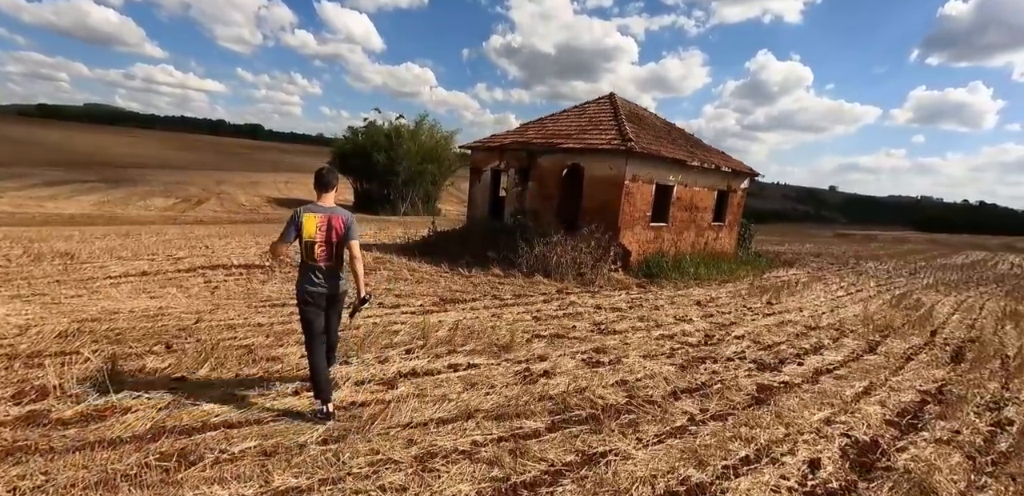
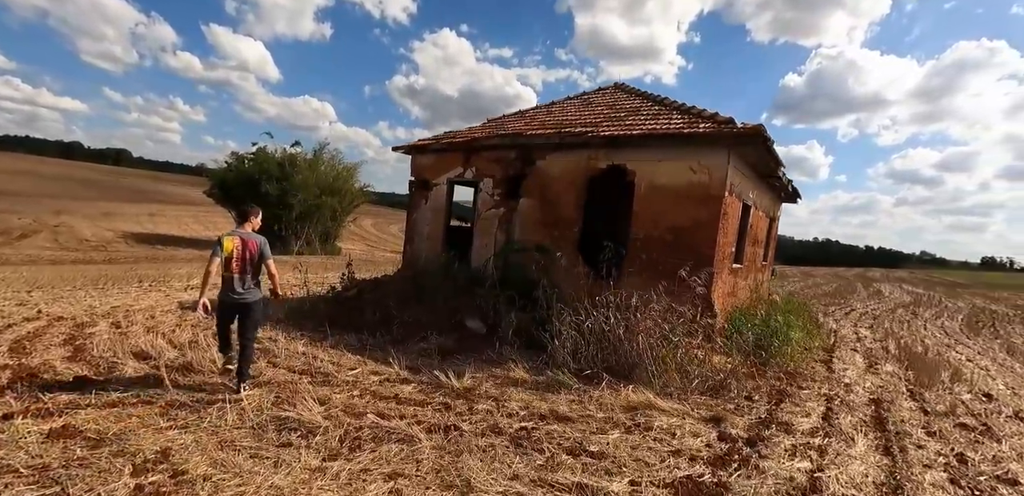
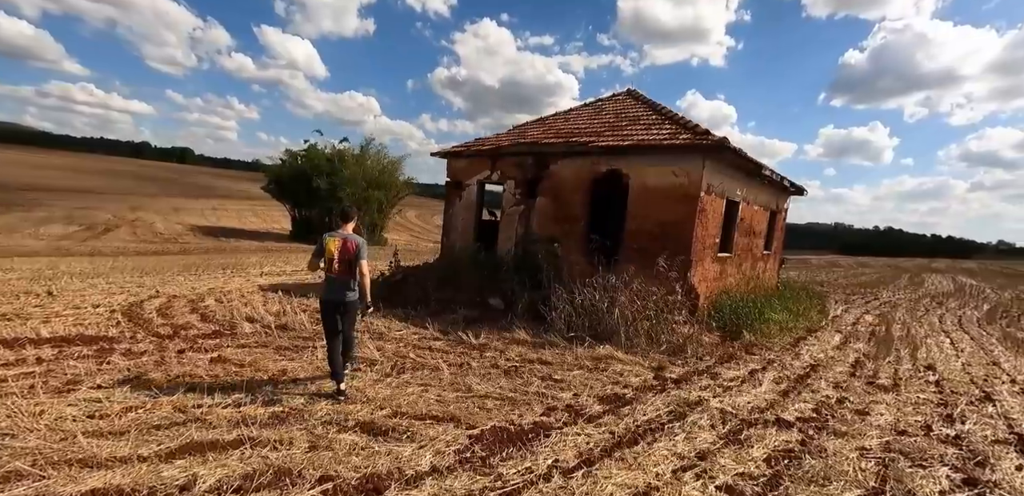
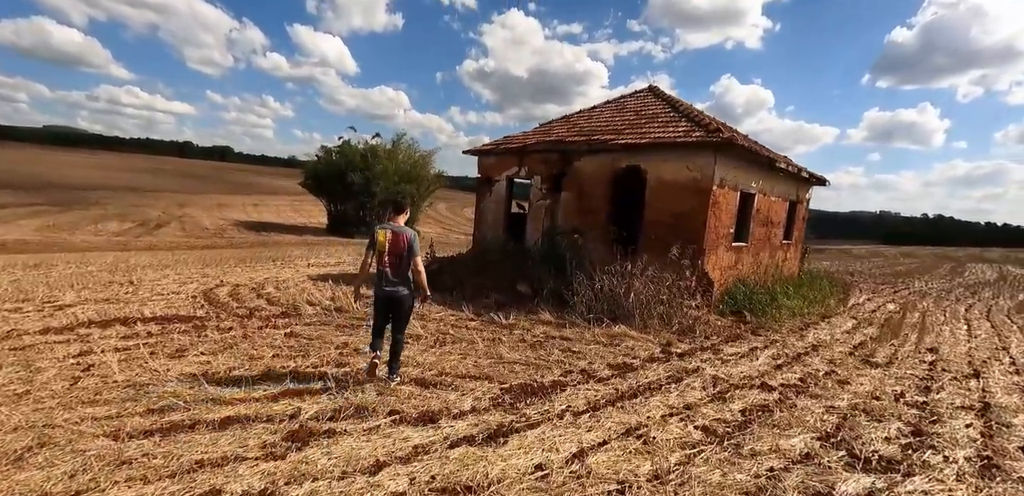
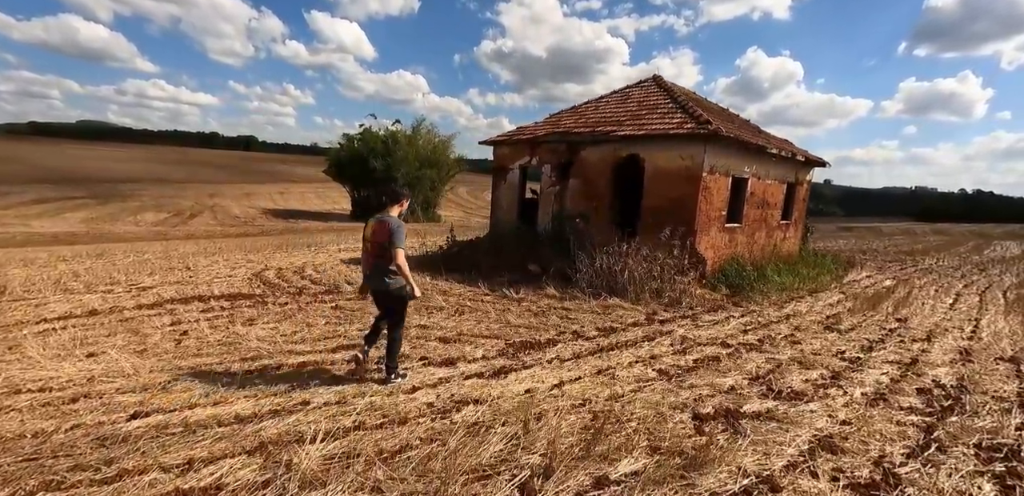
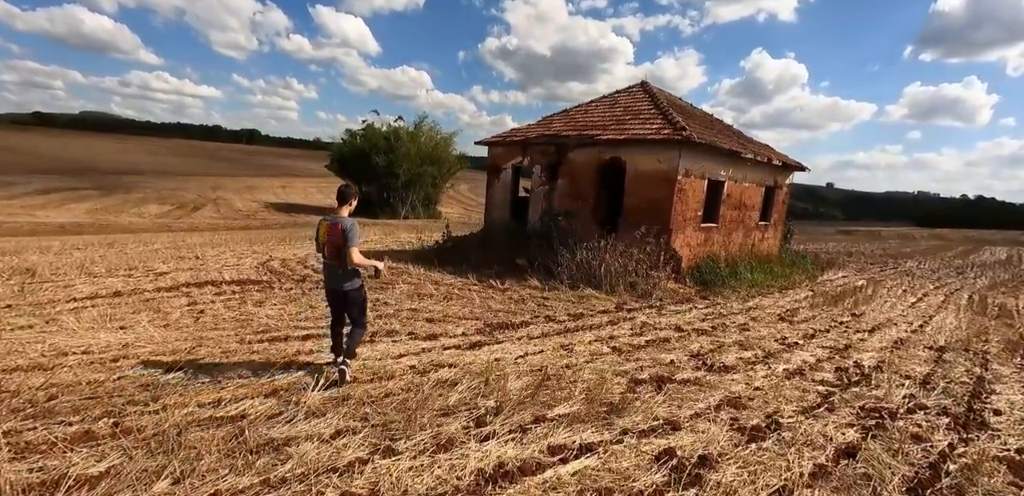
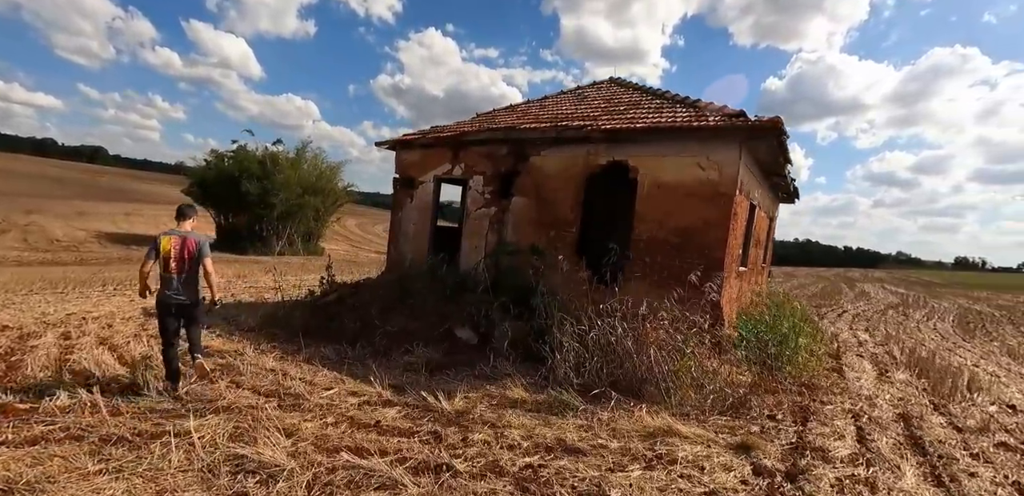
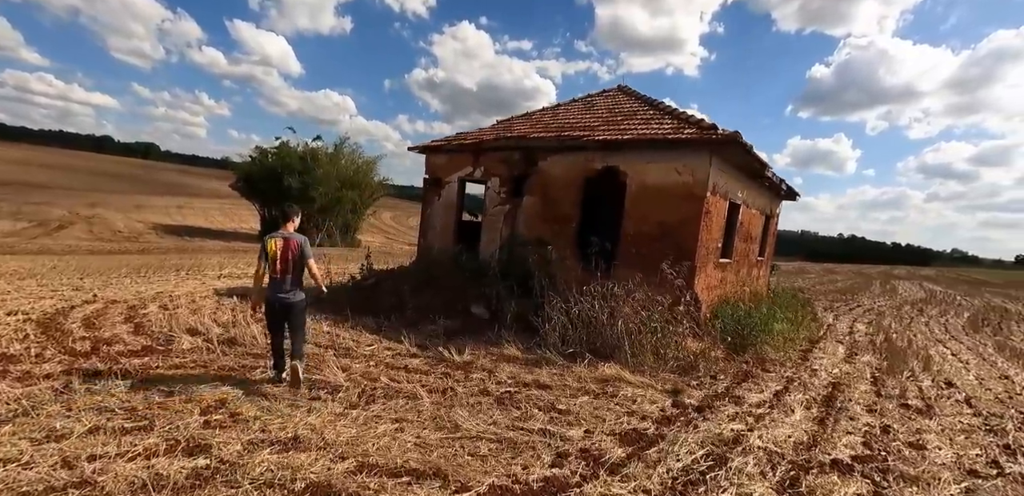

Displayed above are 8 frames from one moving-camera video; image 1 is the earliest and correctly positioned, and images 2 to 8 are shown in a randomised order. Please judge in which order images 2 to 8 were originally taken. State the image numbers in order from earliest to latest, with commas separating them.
6, 5, 4, 3, 8, 2, 7
